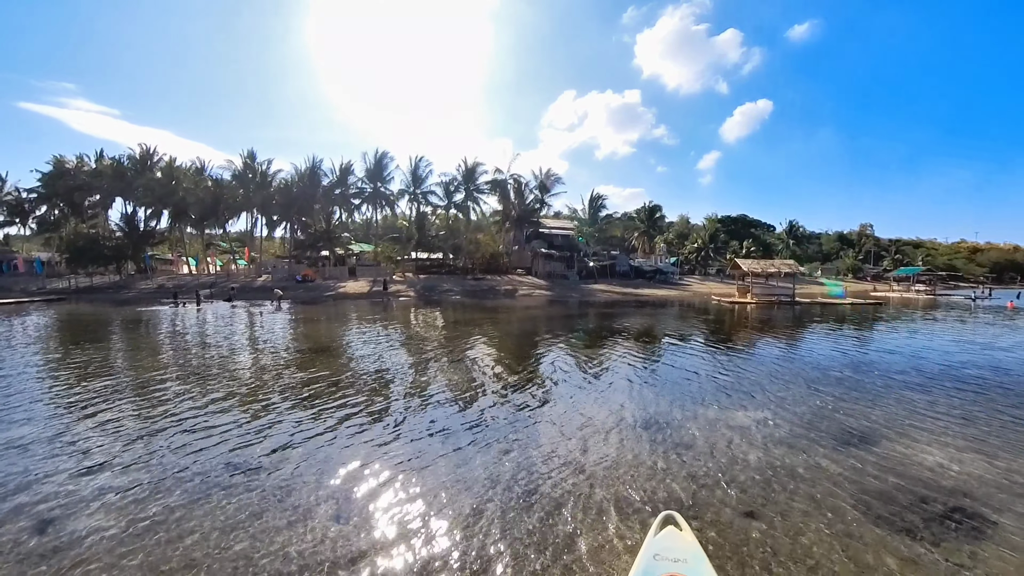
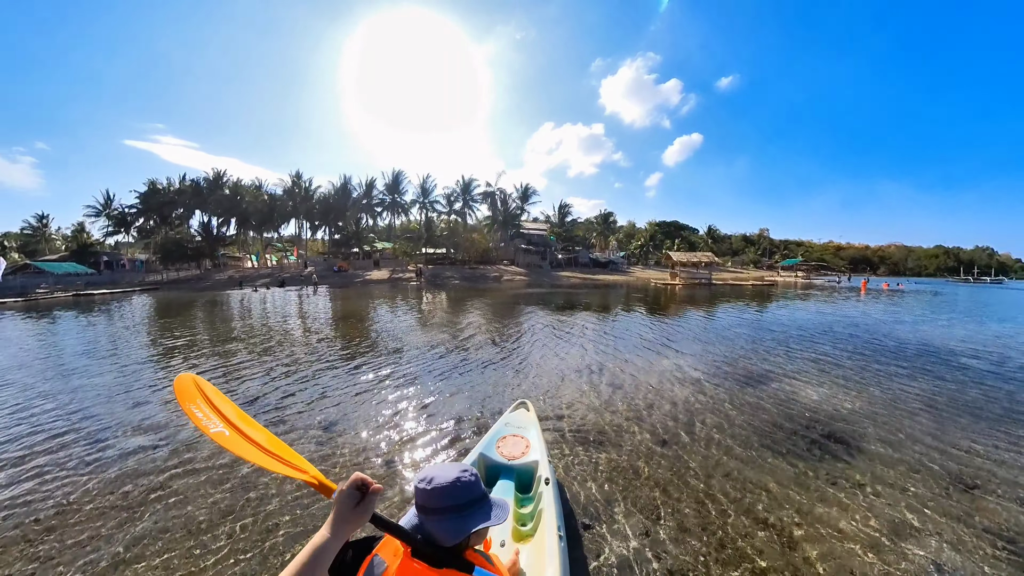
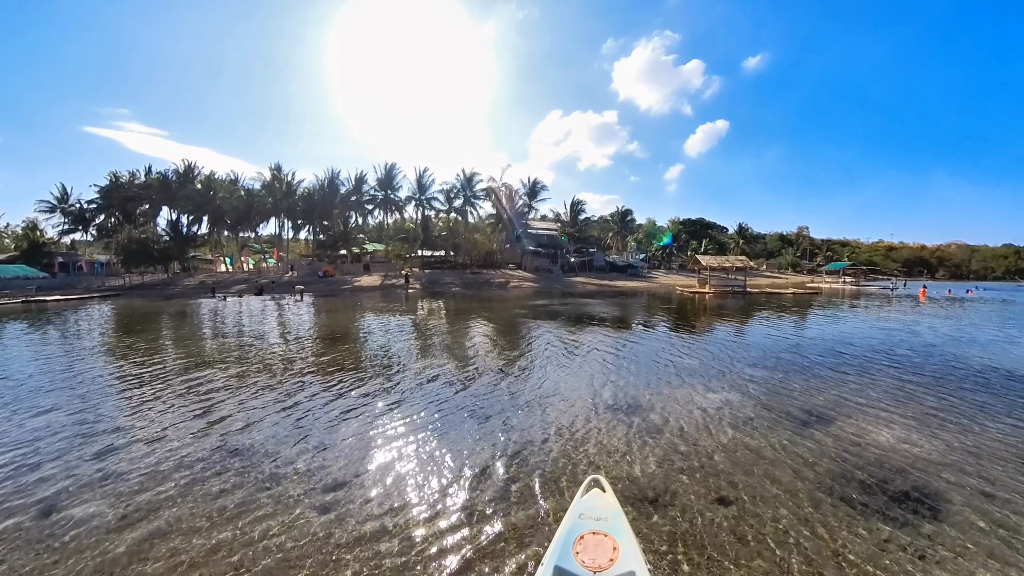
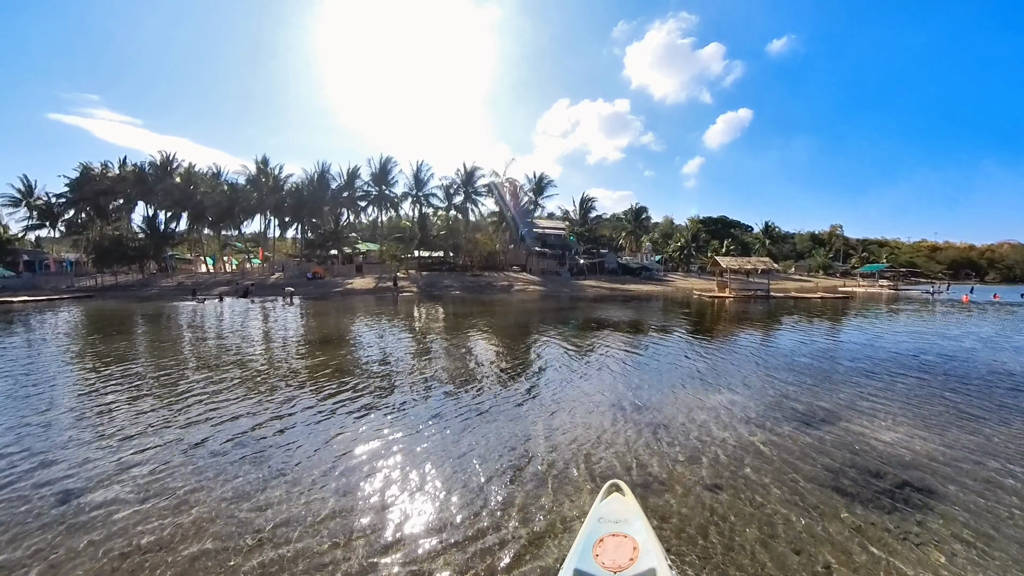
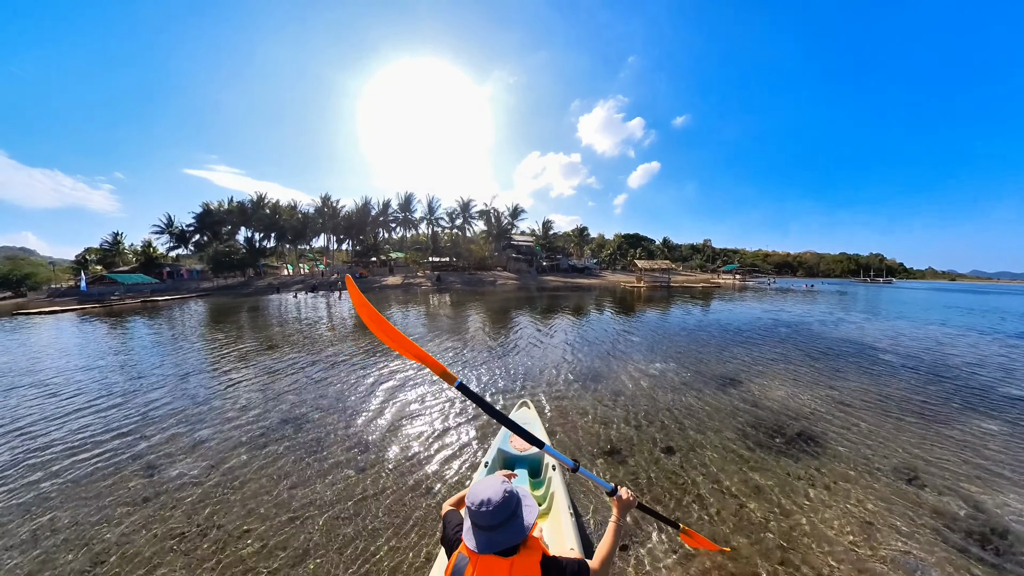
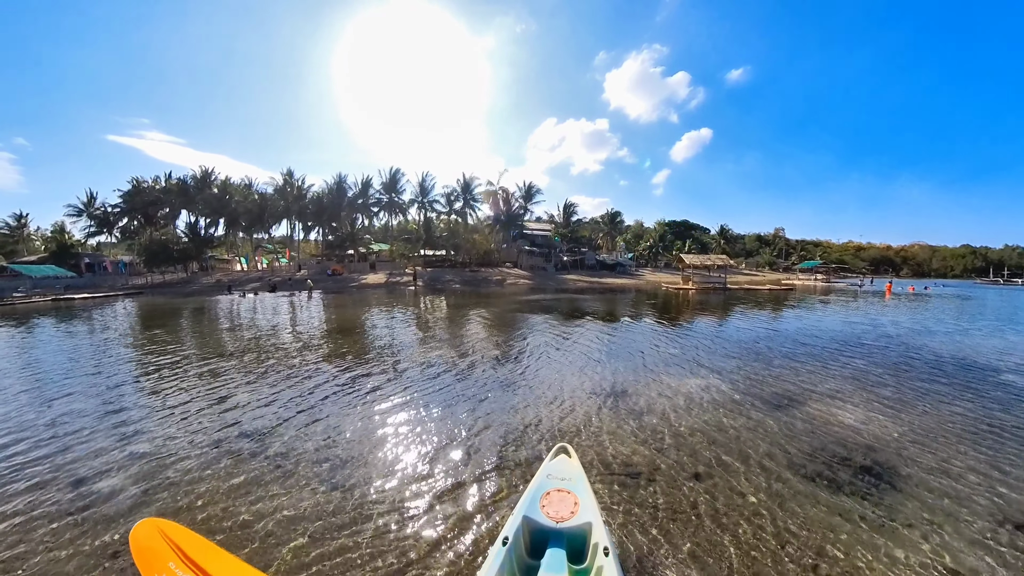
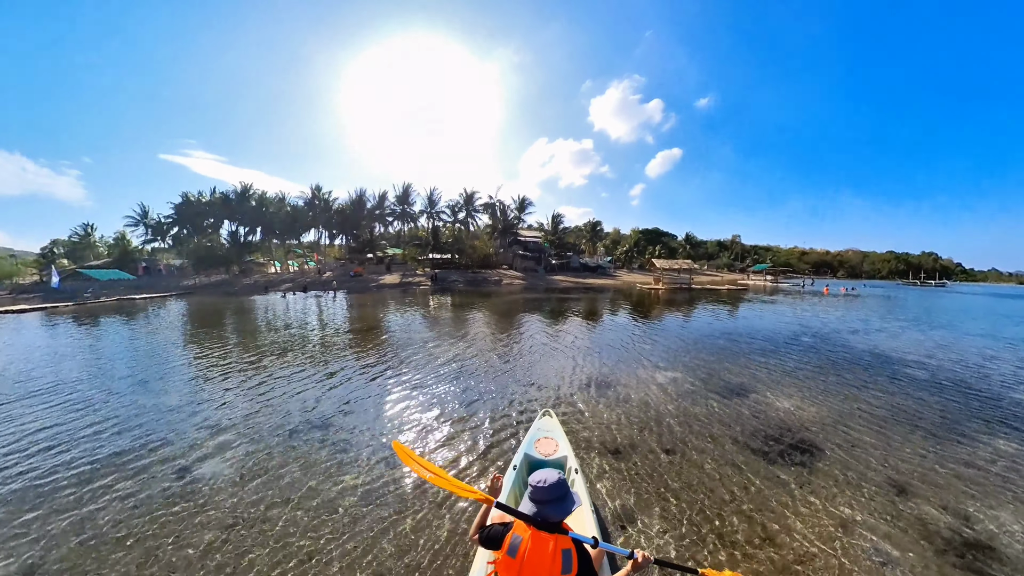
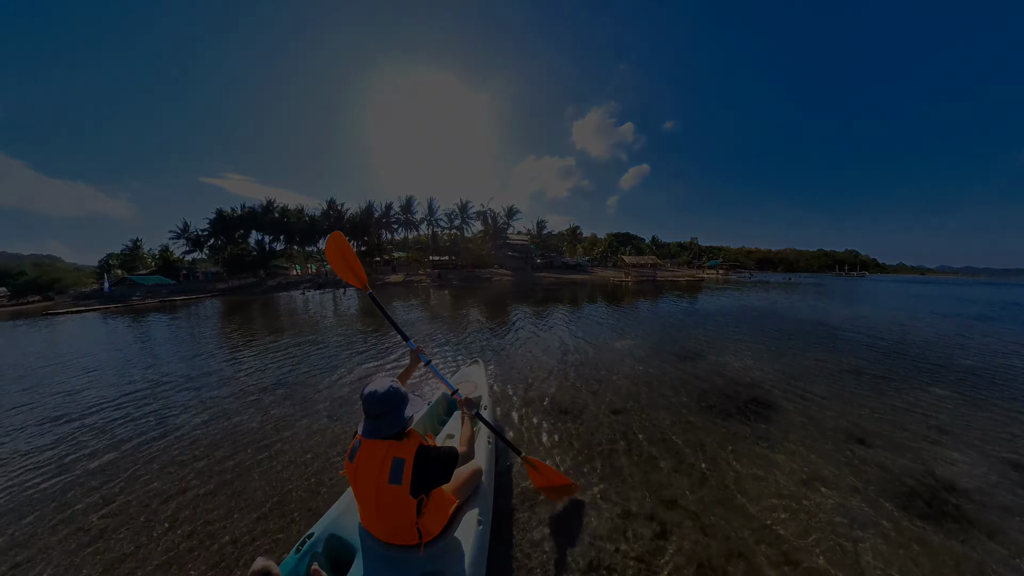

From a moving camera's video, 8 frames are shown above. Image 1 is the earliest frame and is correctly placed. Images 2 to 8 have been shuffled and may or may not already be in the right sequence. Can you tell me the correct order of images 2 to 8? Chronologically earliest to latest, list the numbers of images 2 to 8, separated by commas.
4, 3, 6, 2, 7, 5, 8
